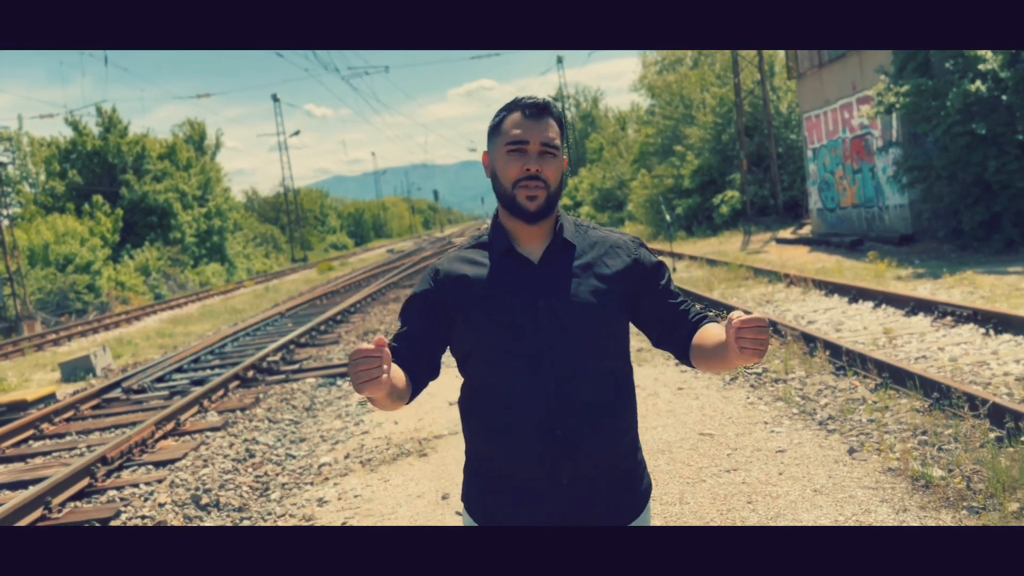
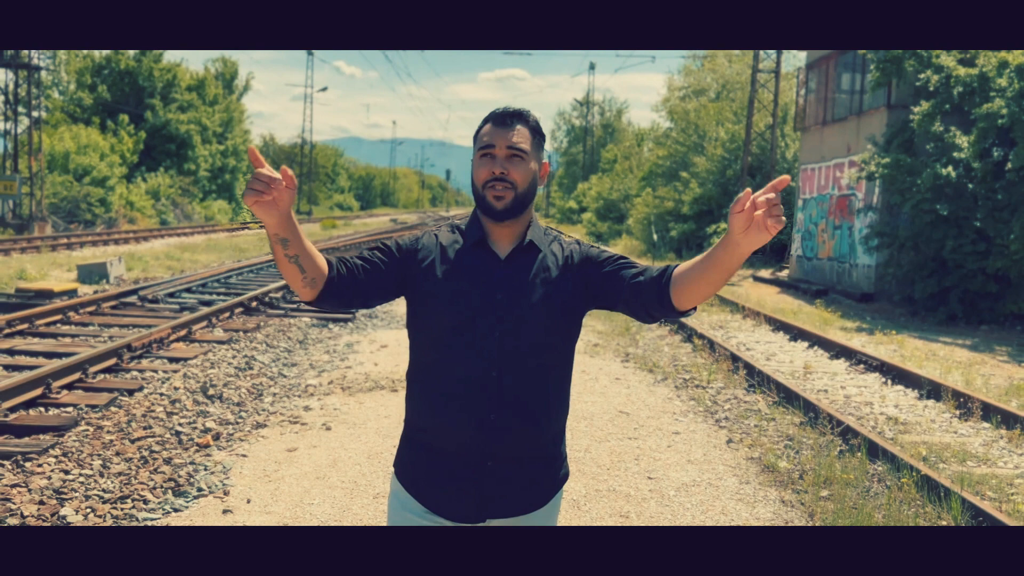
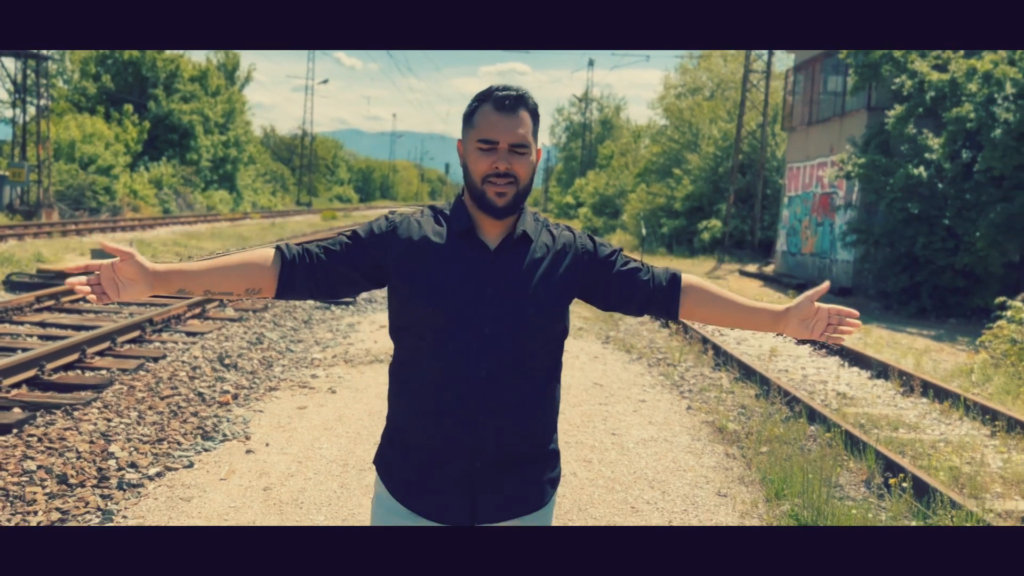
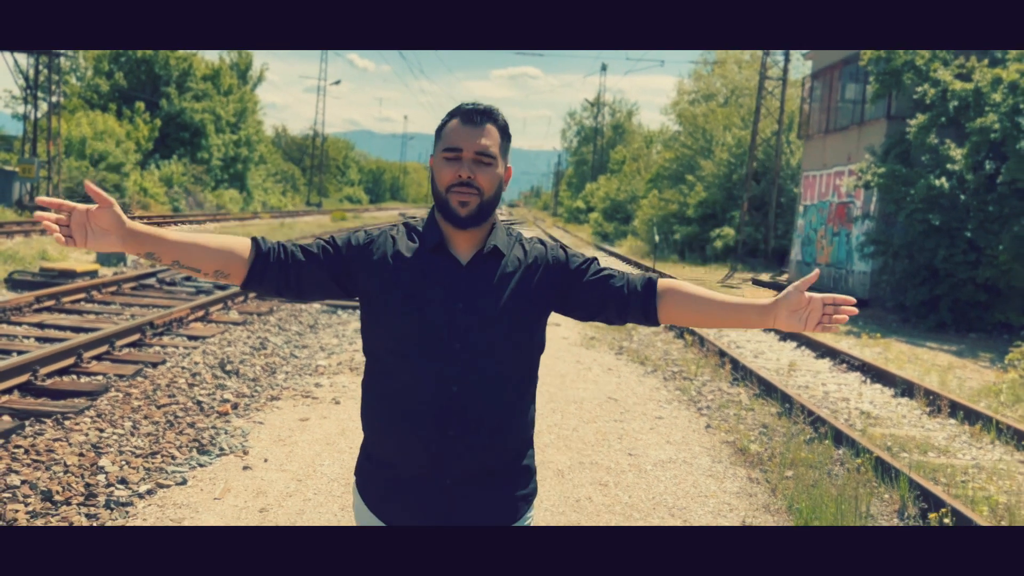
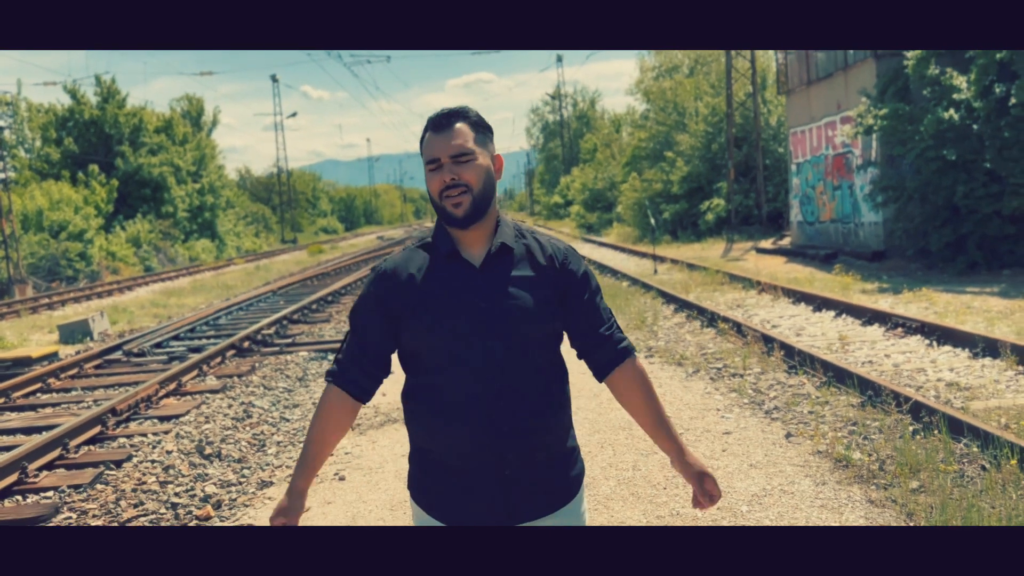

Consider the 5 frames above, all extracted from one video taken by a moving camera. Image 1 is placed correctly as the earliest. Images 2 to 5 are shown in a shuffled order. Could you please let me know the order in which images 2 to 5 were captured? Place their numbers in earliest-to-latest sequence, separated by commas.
5, 2, 4, 3
